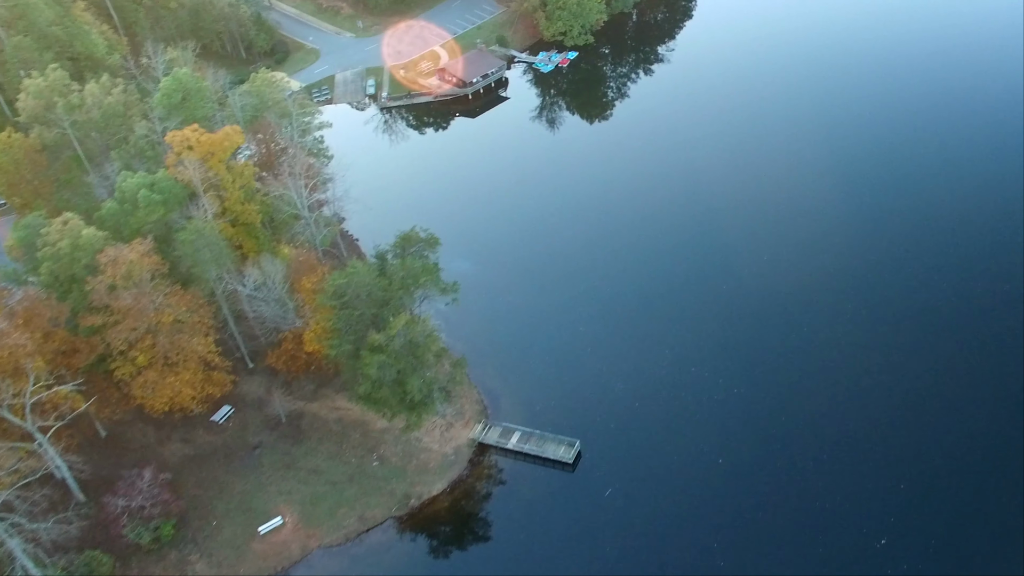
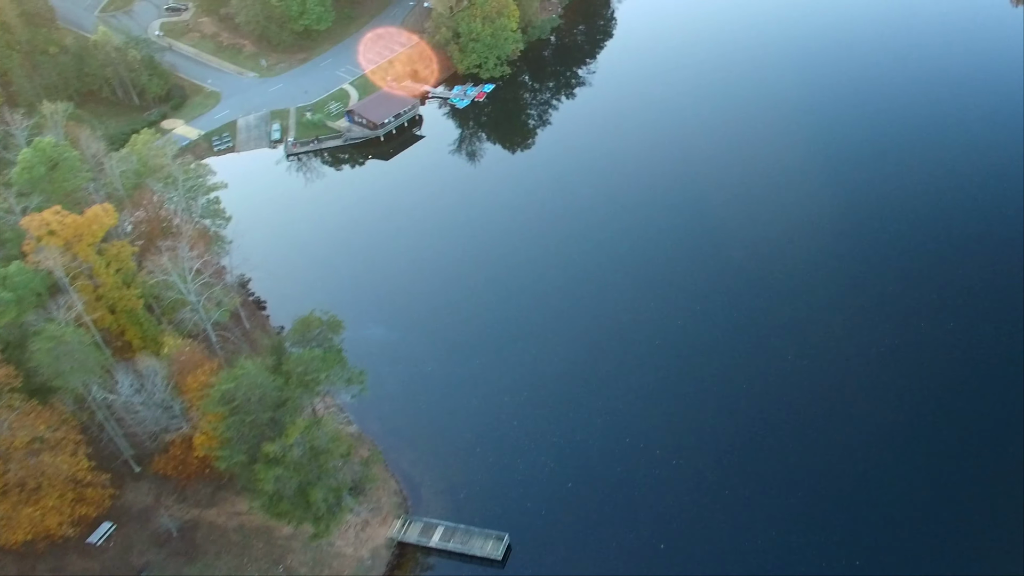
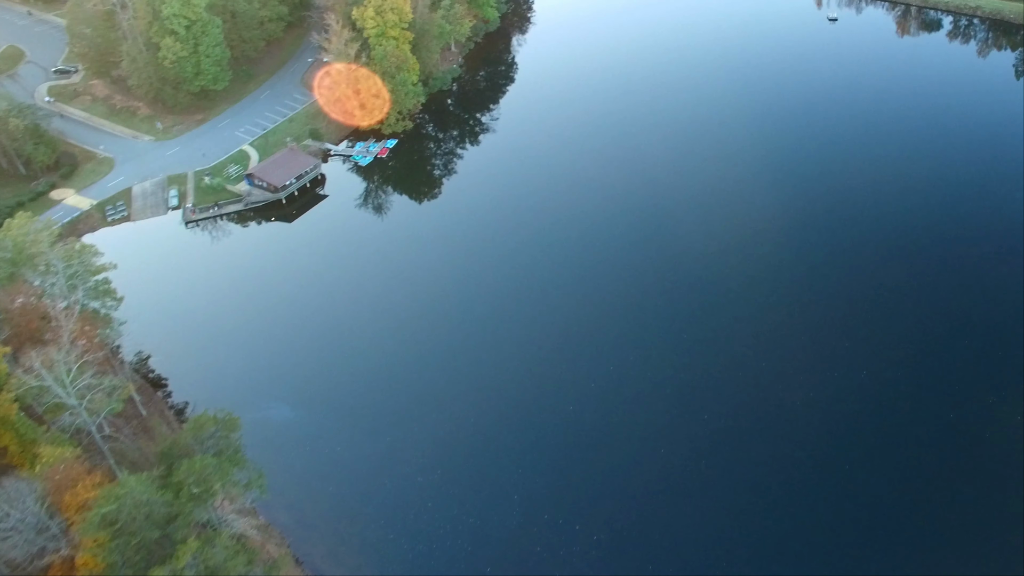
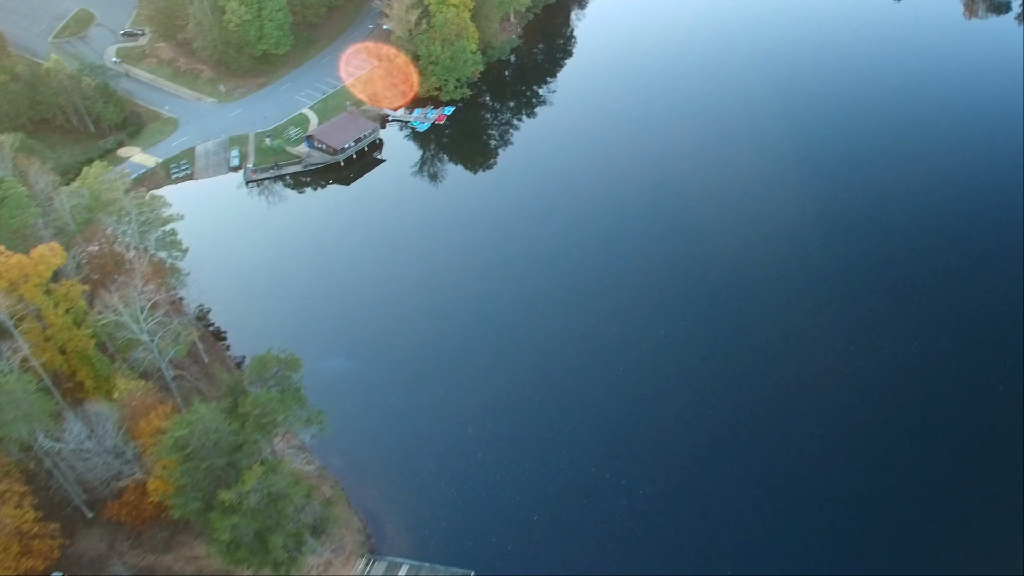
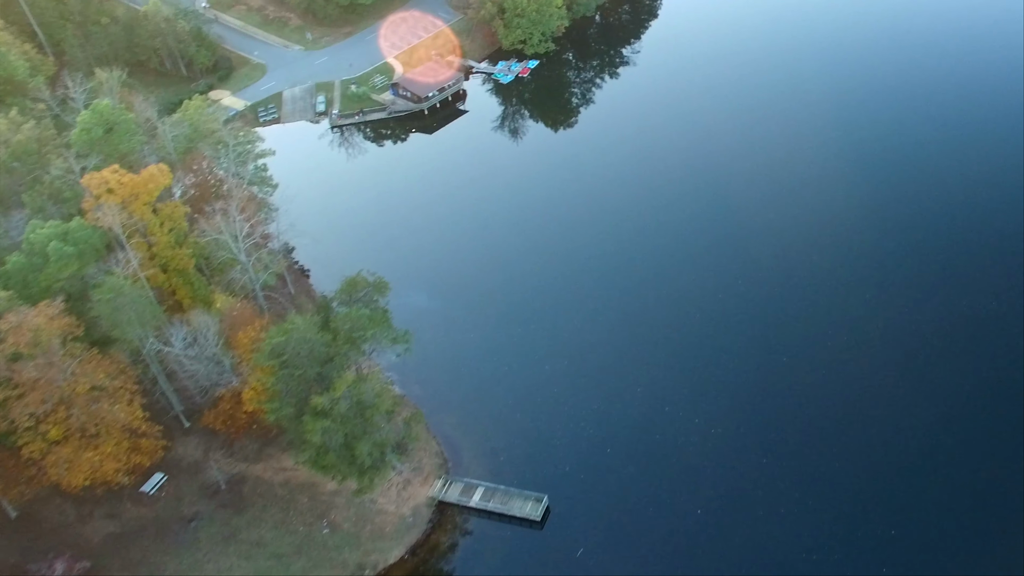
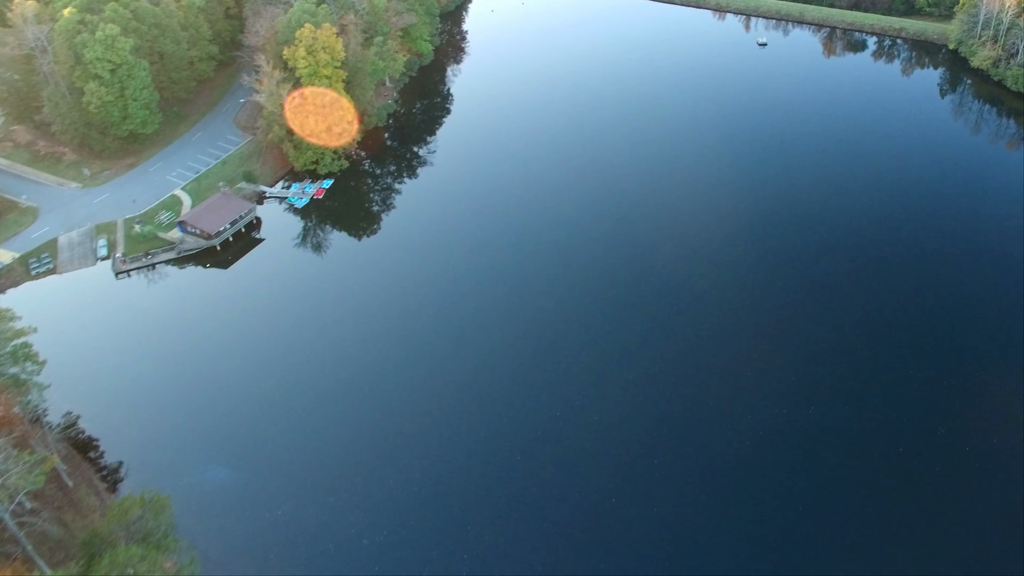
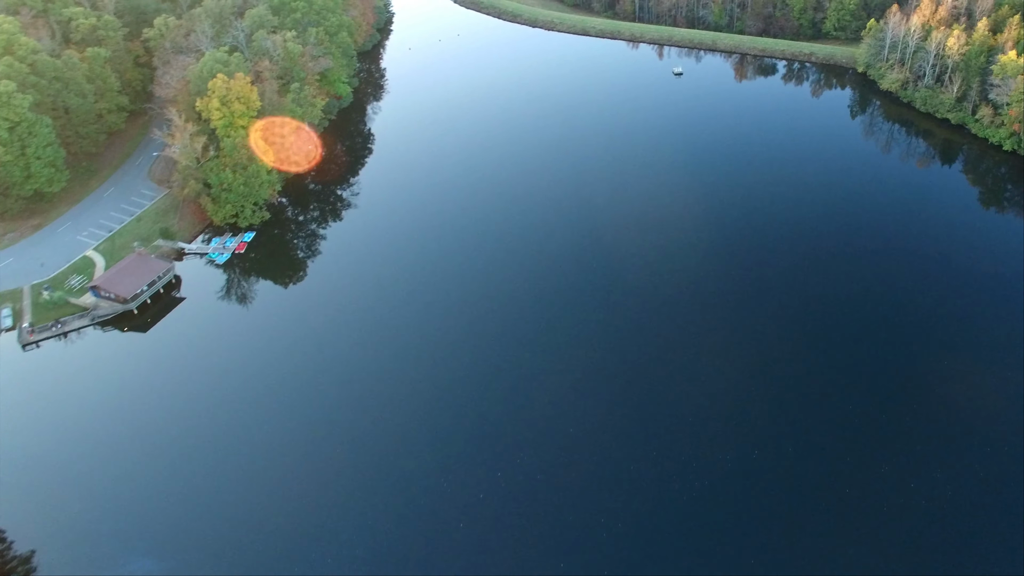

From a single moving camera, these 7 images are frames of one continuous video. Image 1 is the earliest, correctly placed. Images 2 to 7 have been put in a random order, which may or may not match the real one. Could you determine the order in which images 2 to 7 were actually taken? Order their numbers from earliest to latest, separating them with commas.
5, 2, 4, 3, 6, 7
